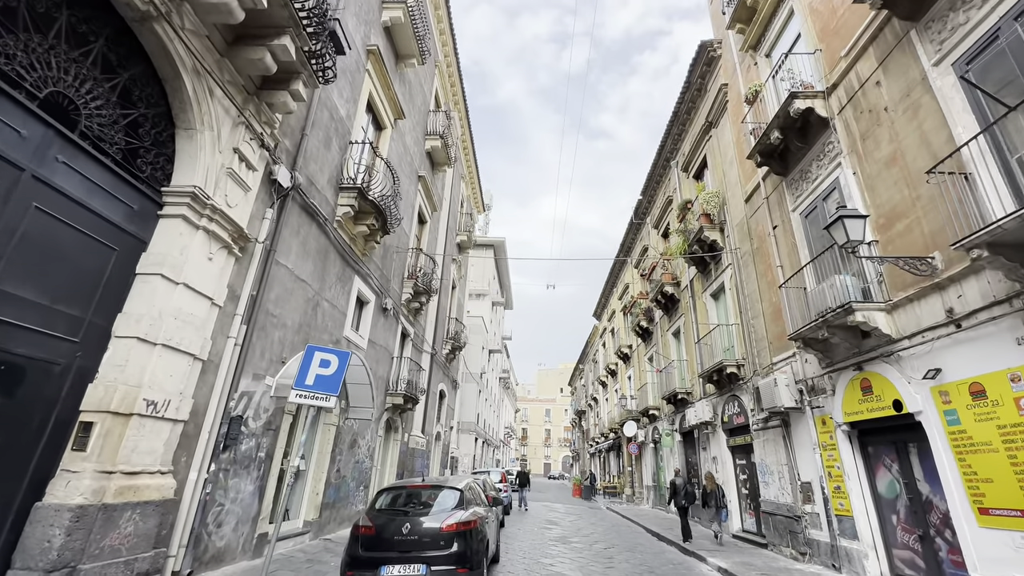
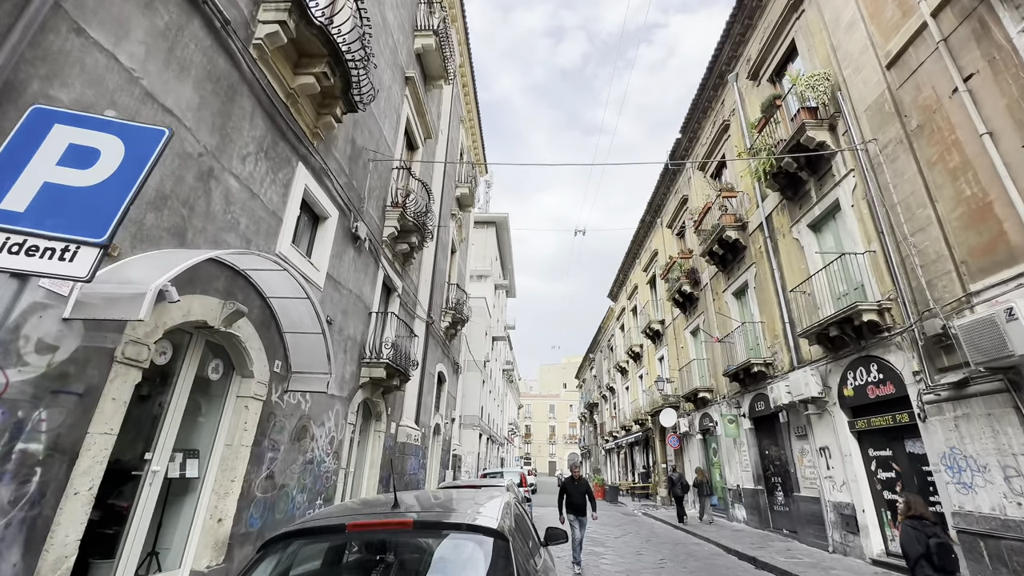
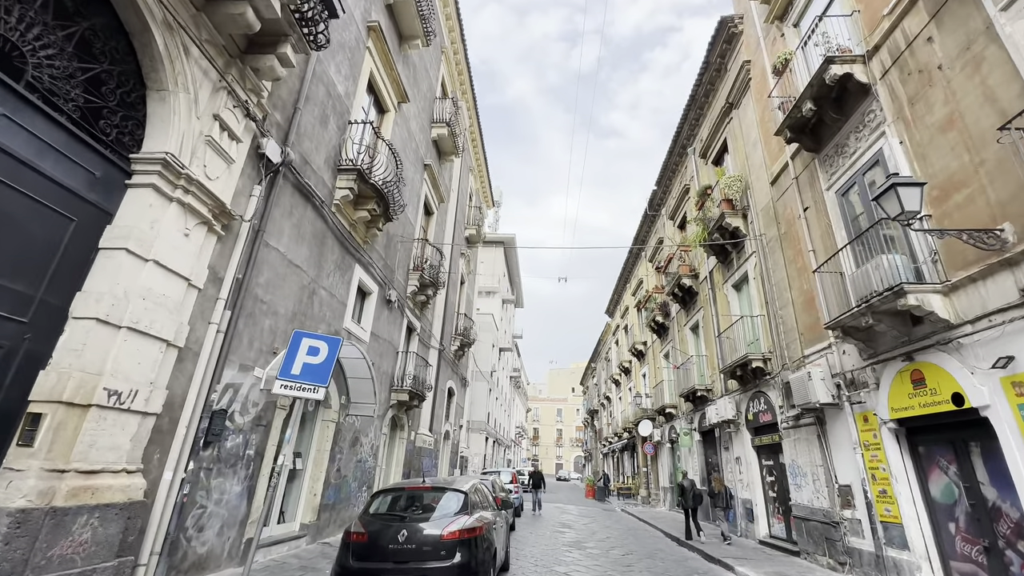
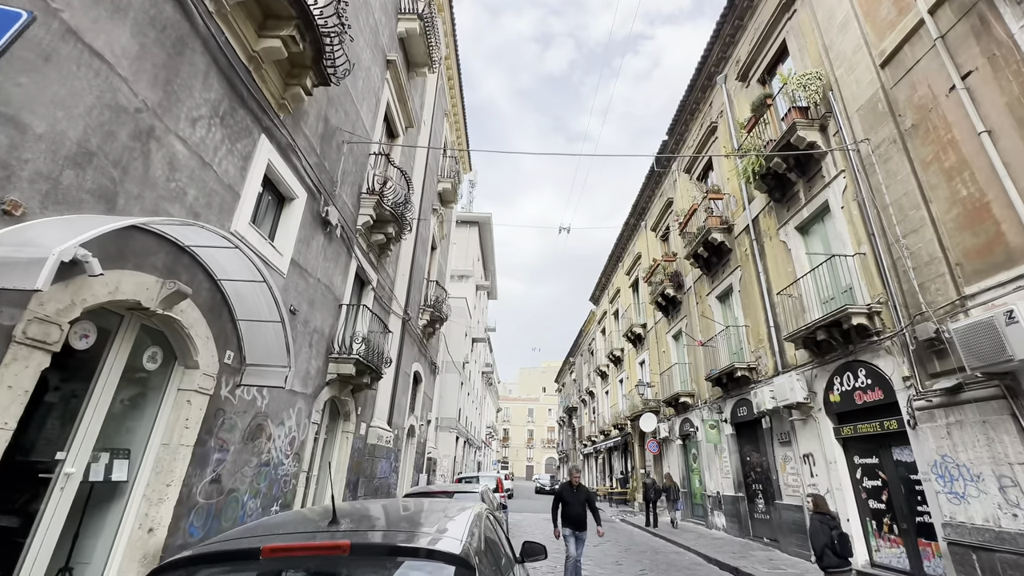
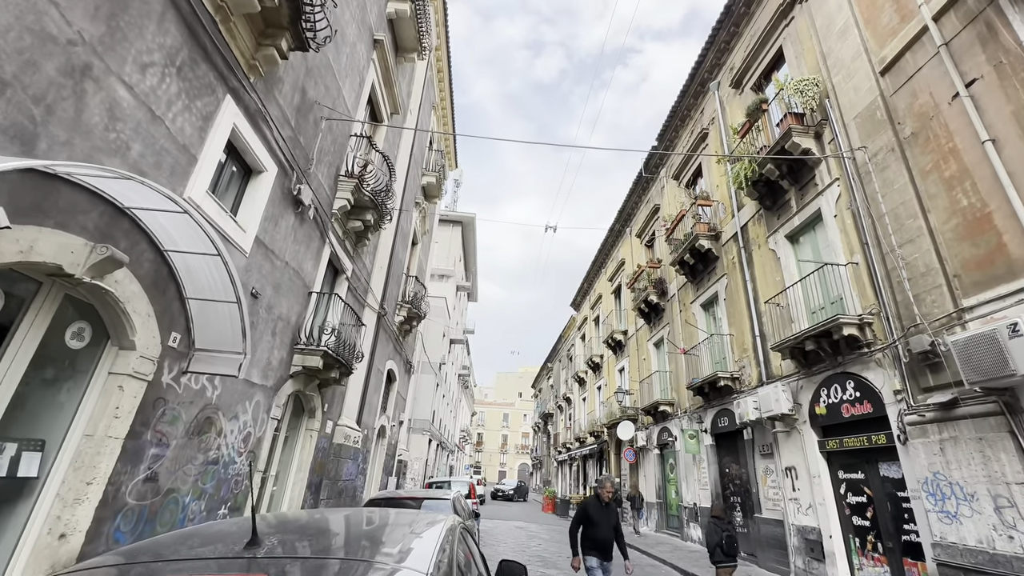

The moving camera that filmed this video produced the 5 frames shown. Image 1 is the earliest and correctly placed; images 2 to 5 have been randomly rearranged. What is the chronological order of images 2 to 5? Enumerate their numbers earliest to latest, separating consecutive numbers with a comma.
3, 2, 4, 5
